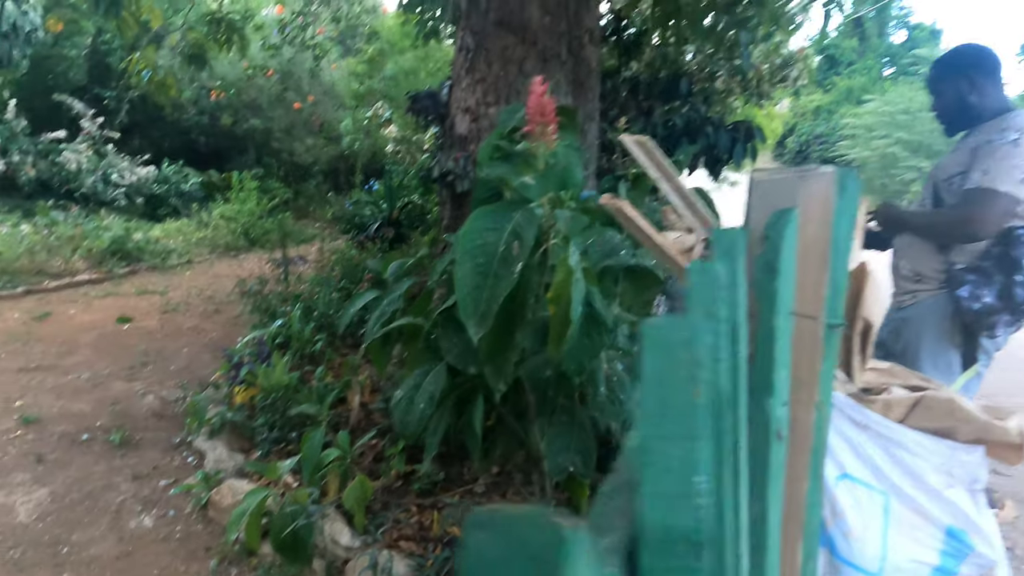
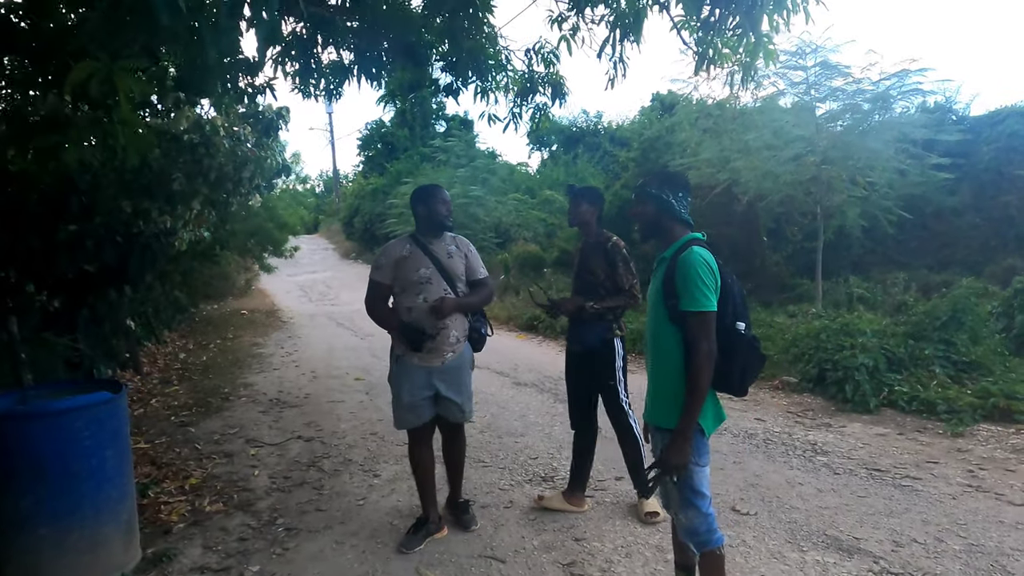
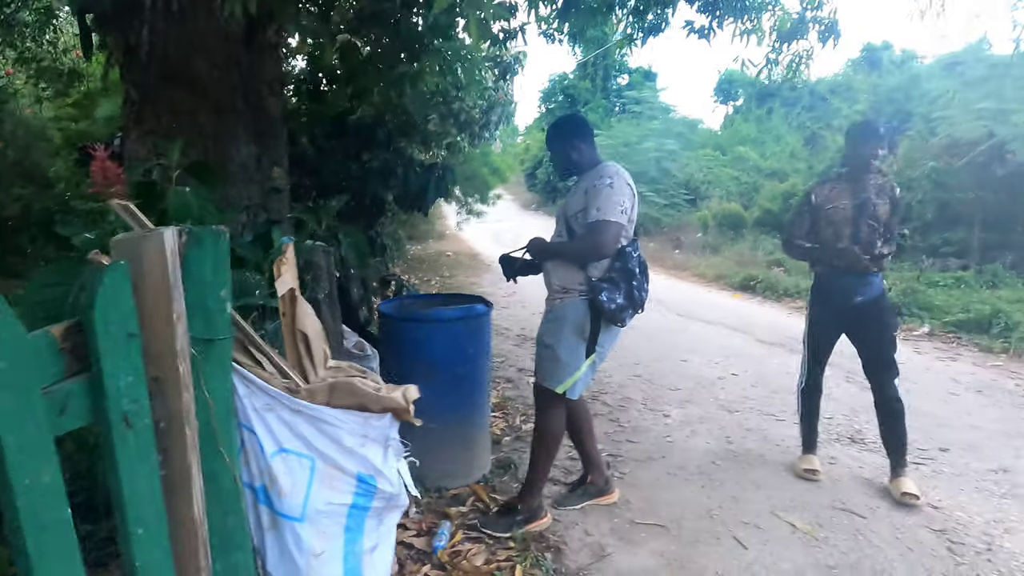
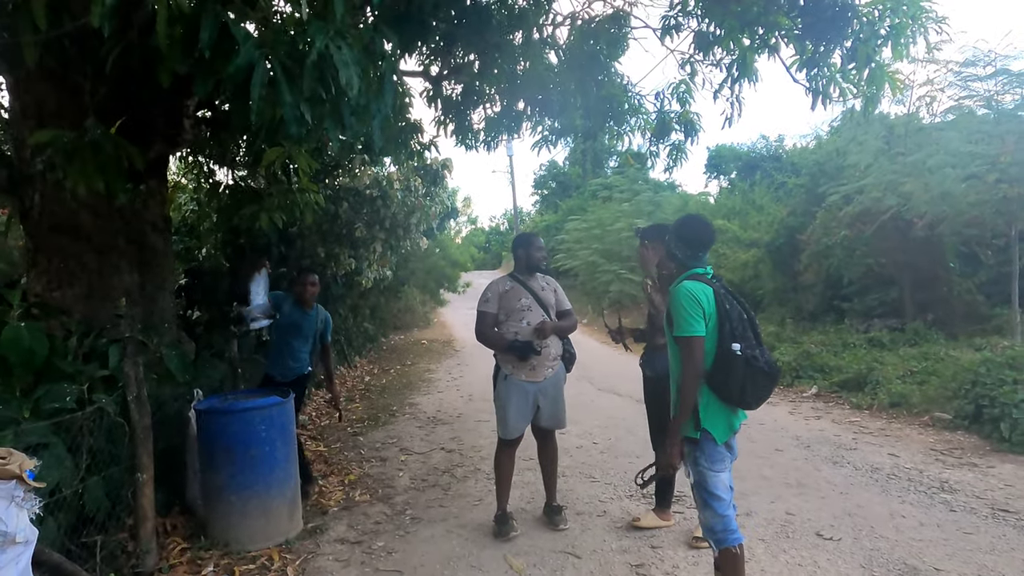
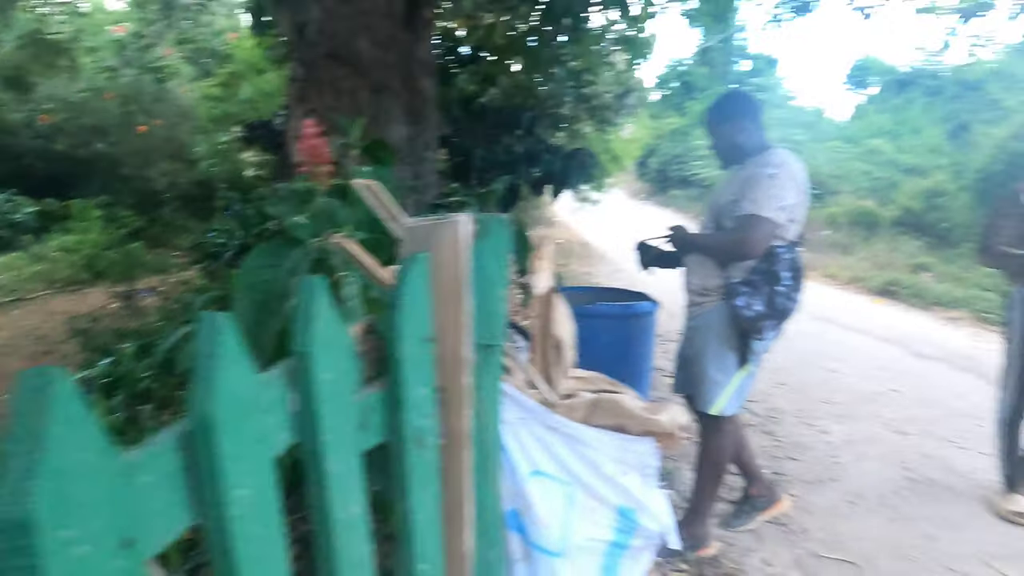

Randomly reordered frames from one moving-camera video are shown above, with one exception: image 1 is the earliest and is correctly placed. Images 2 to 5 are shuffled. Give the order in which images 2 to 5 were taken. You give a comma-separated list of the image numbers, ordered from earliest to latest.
5, 3, 2, 4
